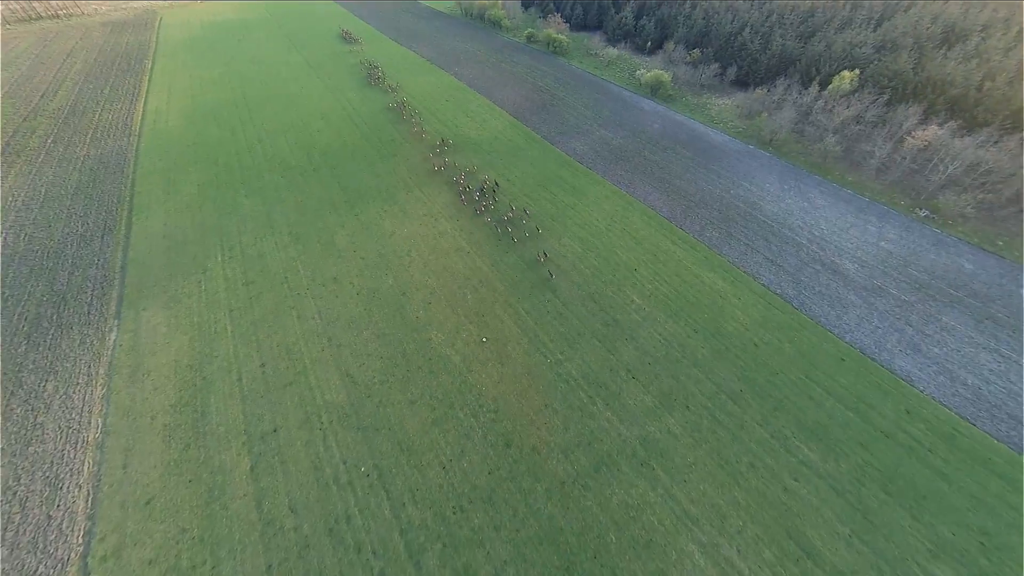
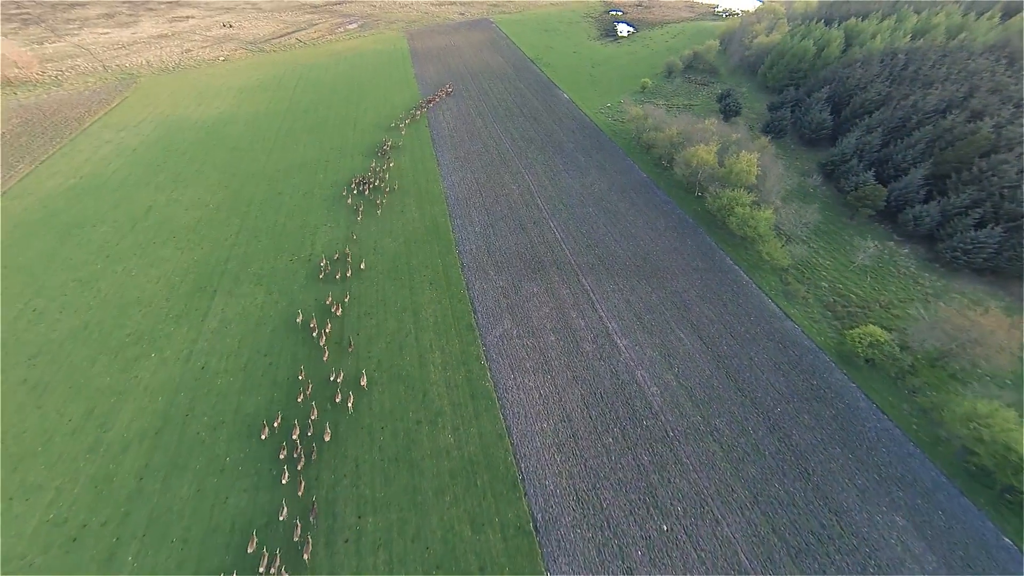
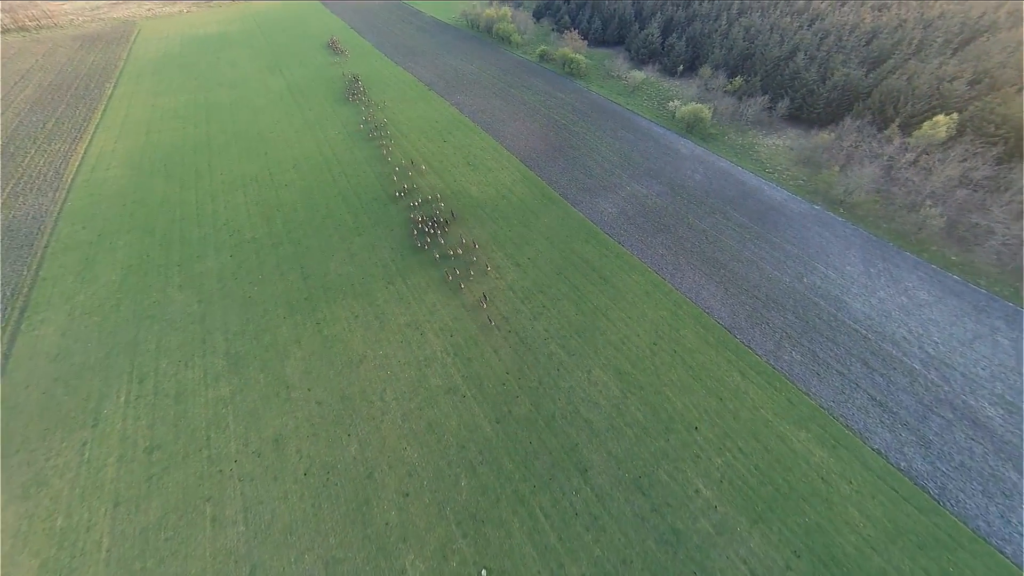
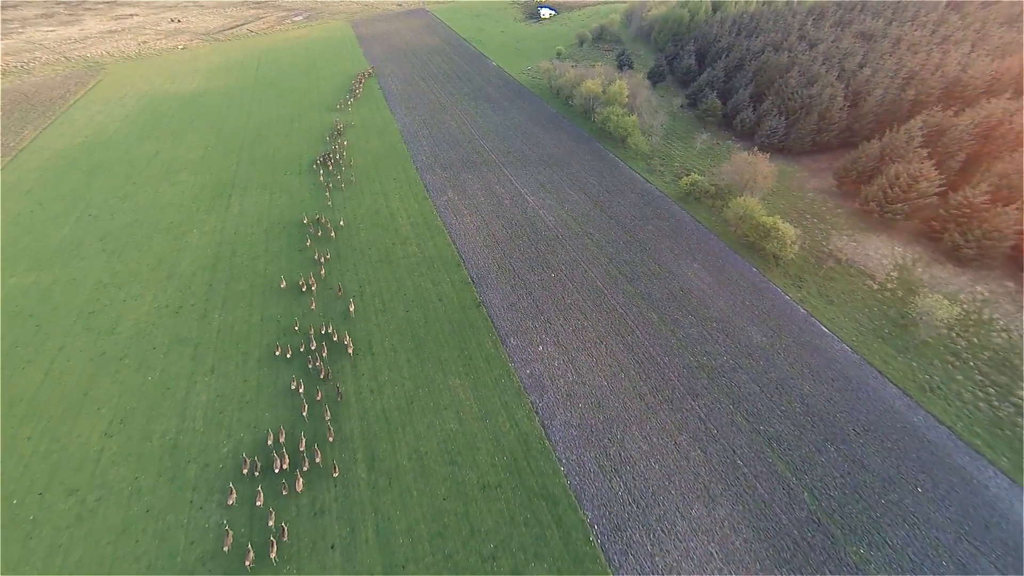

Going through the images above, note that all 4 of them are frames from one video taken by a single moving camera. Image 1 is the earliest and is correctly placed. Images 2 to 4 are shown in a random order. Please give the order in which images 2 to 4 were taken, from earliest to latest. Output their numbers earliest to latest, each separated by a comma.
3, 4, 2
